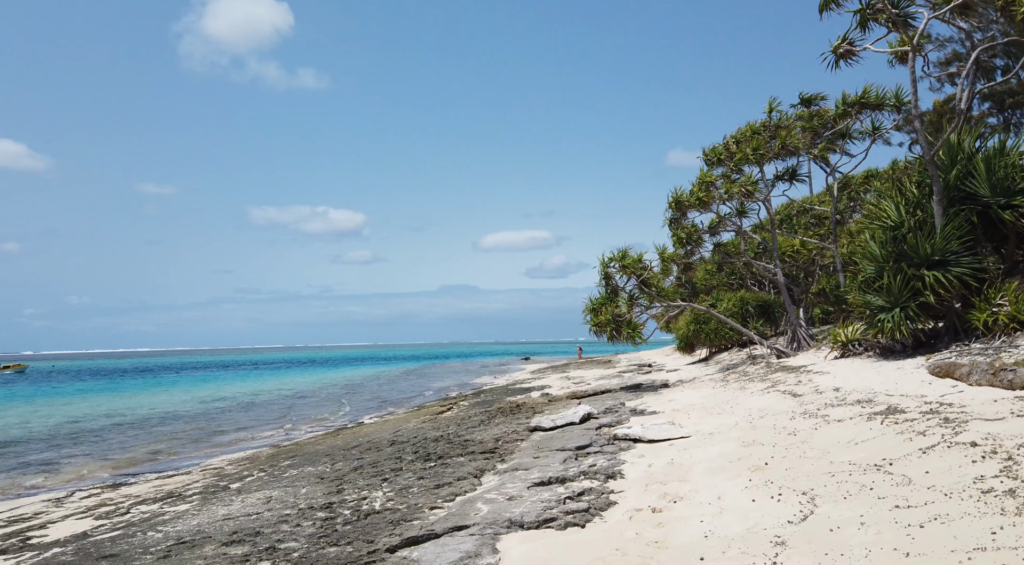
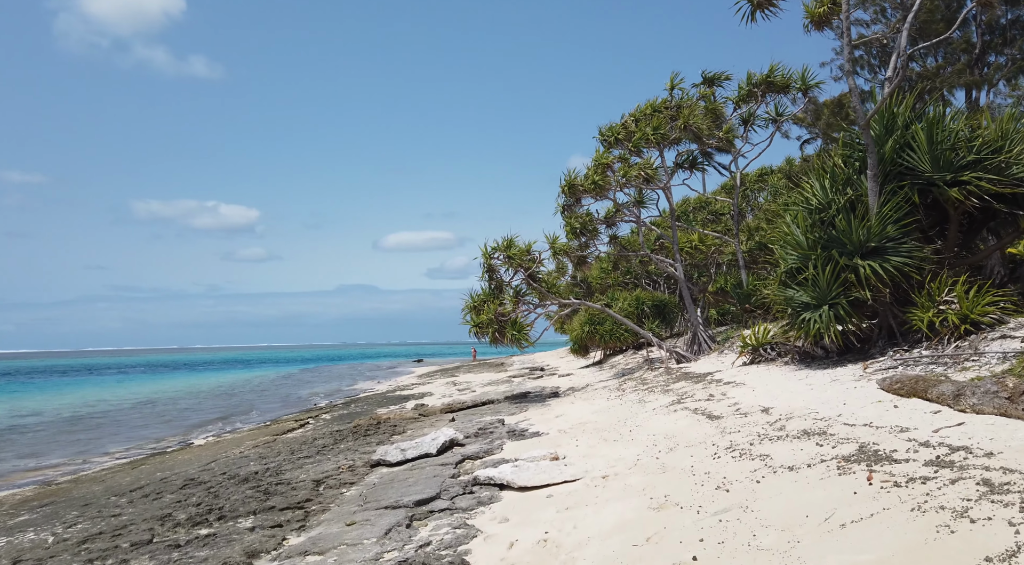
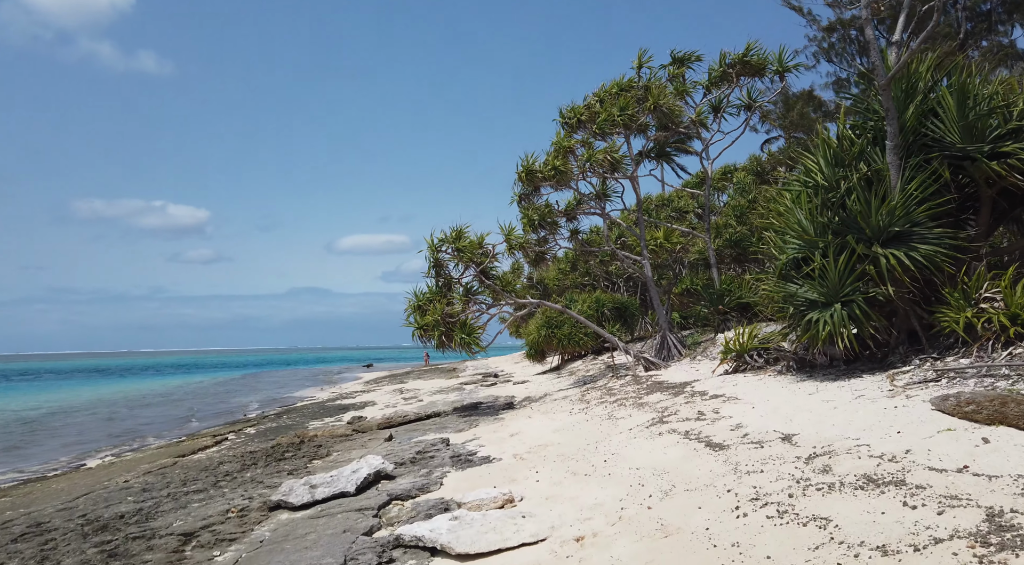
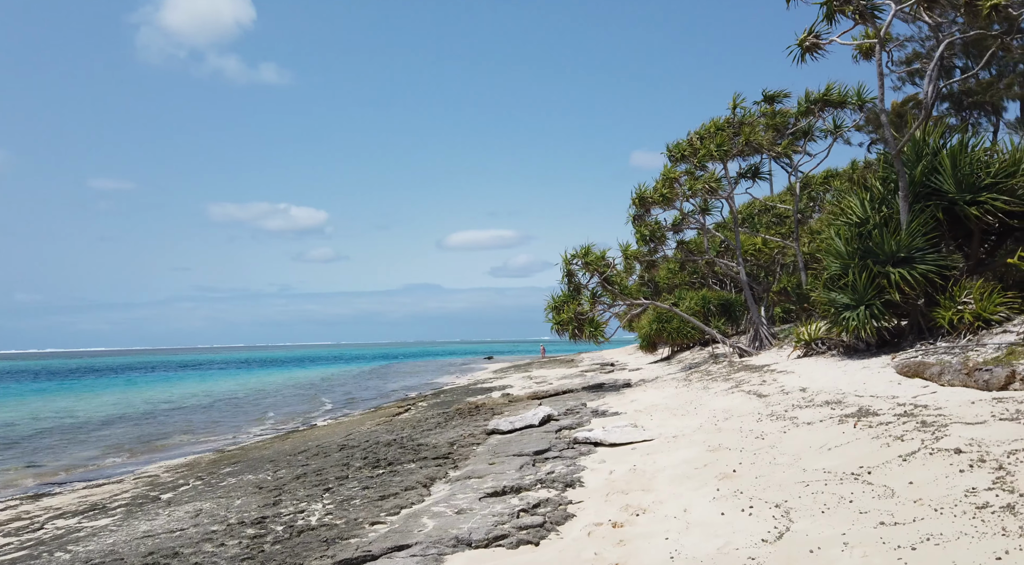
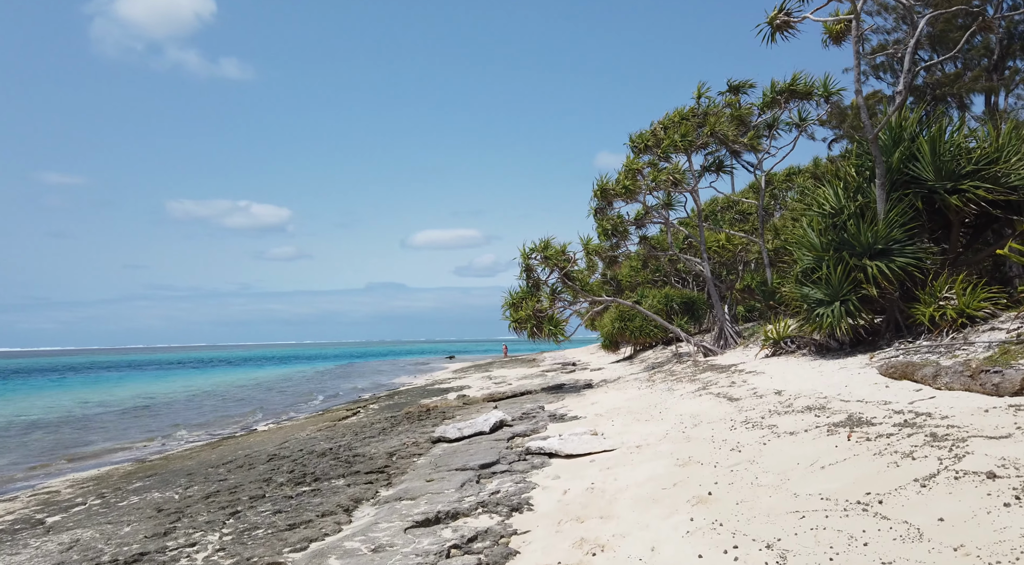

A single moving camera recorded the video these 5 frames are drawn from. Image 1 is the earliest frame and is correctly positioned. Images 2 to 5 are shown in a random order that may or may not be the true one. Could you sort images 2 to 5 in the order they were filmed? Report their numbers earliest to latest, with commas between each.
4, 5, 2, 3
